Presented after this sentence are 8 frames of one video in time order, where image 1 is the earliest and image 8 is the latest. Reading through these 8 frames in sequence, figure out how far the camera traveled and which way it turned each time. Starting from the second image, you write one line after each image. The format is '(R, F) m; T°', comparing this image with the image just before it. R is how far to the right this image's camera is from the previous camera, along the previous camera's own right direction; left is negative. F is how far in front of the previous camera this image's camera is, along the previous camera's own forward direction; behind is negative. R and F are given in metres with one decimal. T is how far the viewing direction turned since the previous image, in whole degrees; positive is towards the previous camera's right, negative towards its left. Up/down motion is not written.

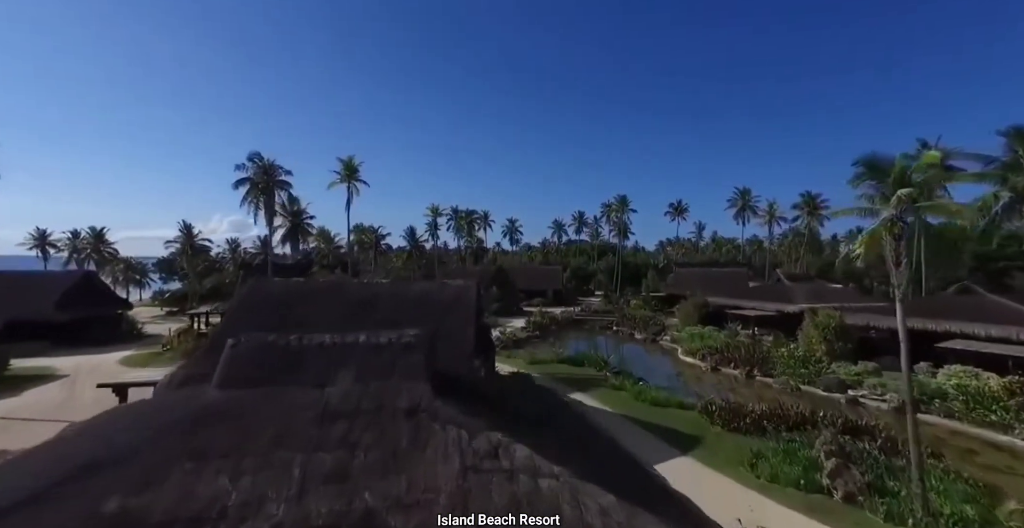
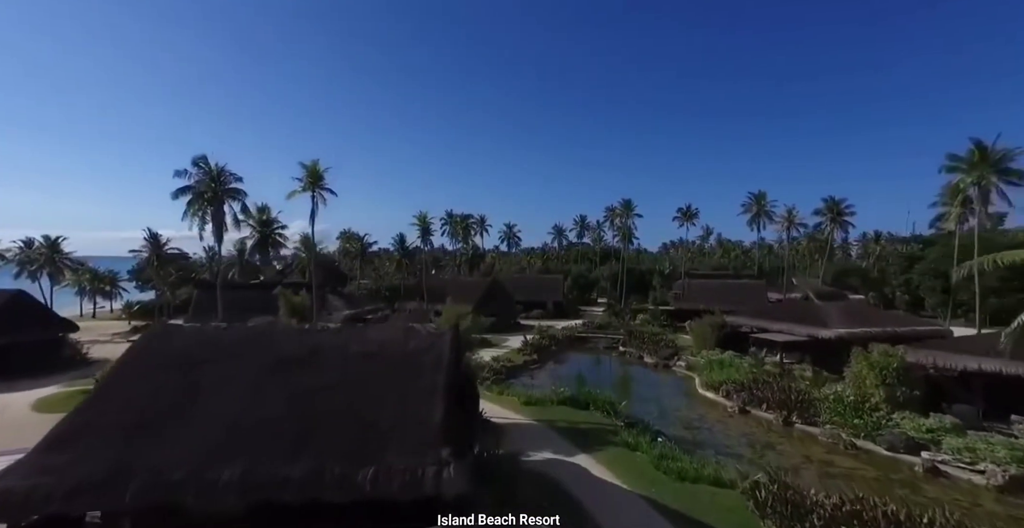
(+0.4, +4.1) m; 0°
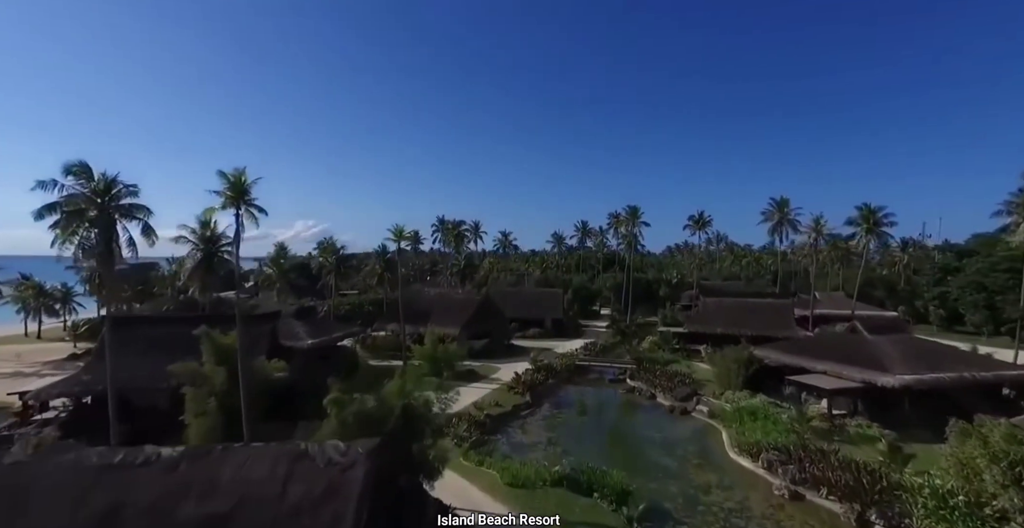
(+0.8, +5.5) m; 0°
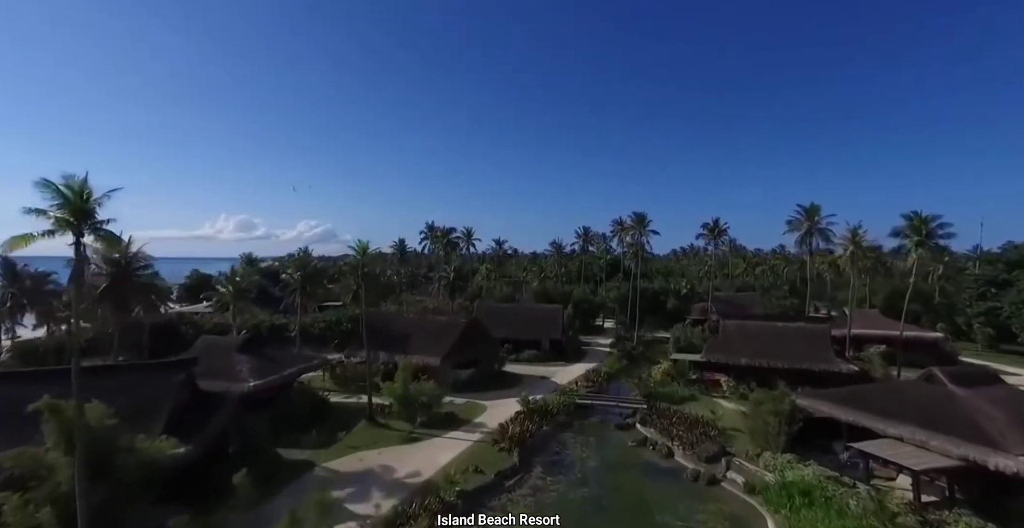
(+0.9, +5.9) m; 0°
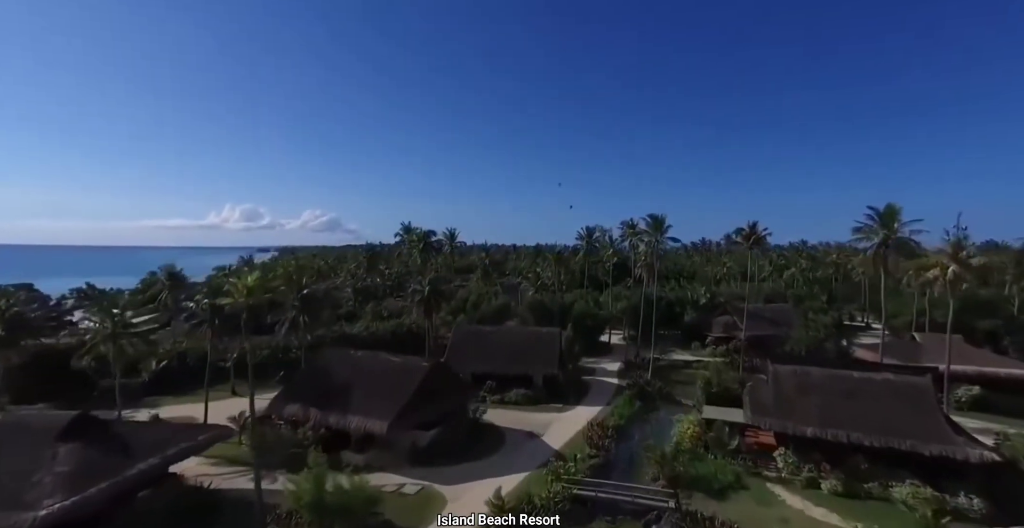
(+1.6, +10.1) m; 0°
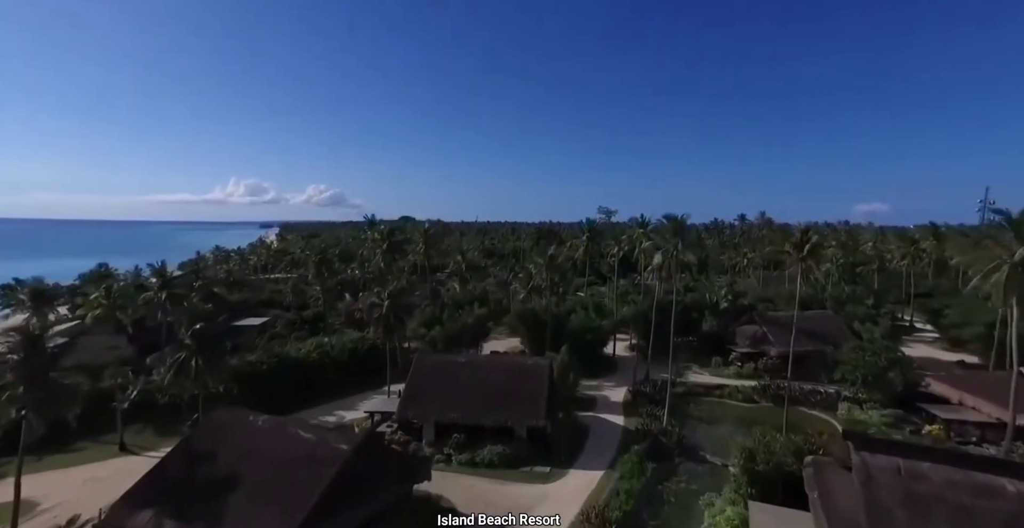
(+1.9, +9.9) m; -1°
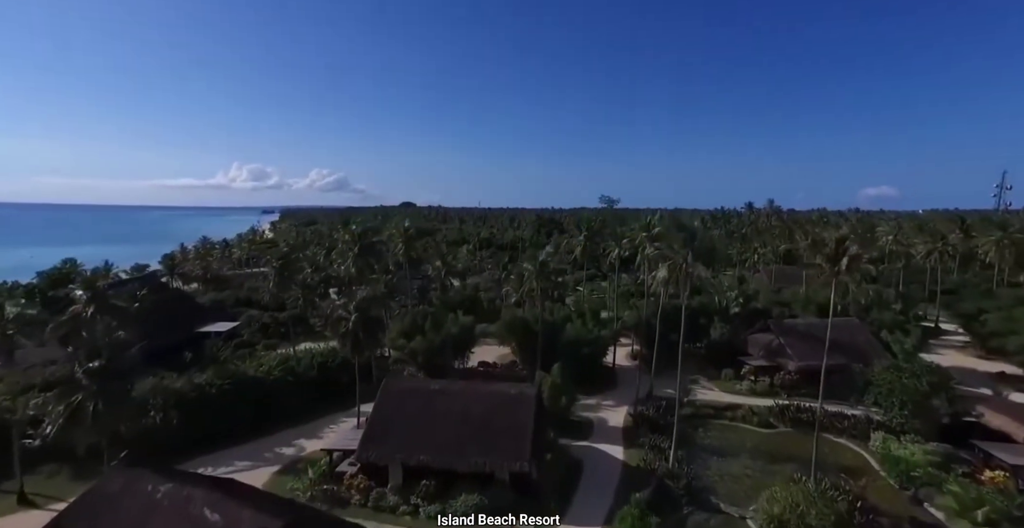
(+1.3, +5.0) m; 0°
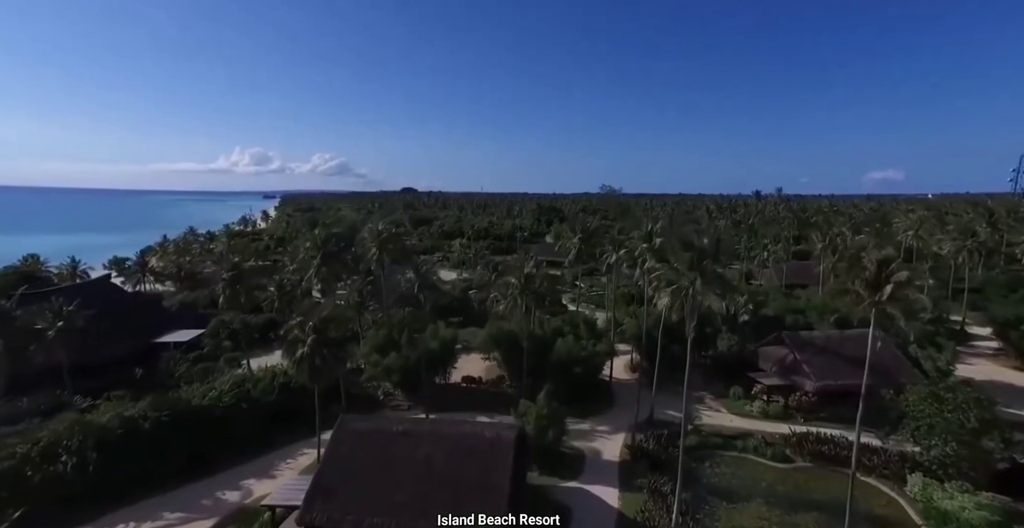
(+1.4, +4.7) m; 0°
